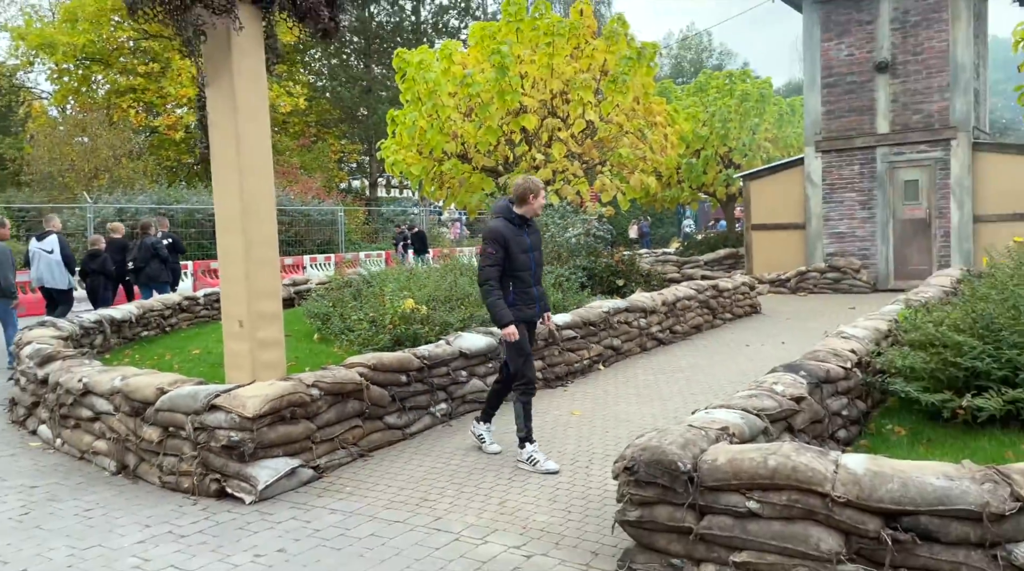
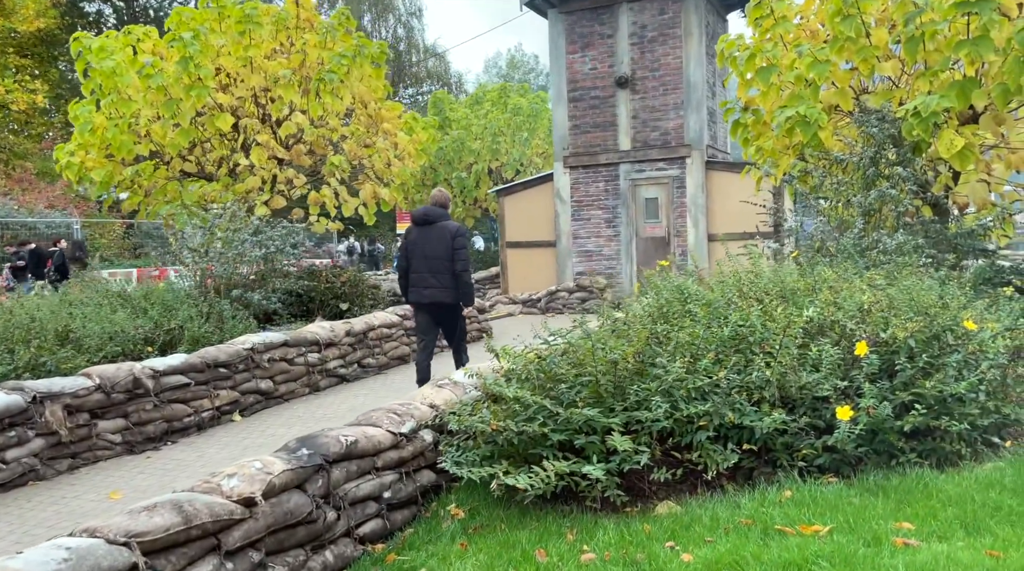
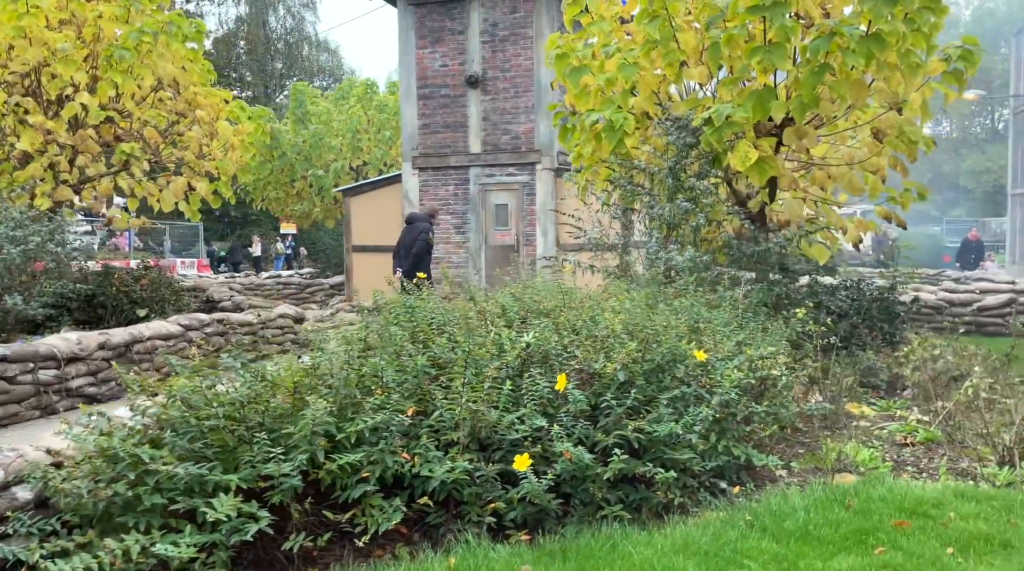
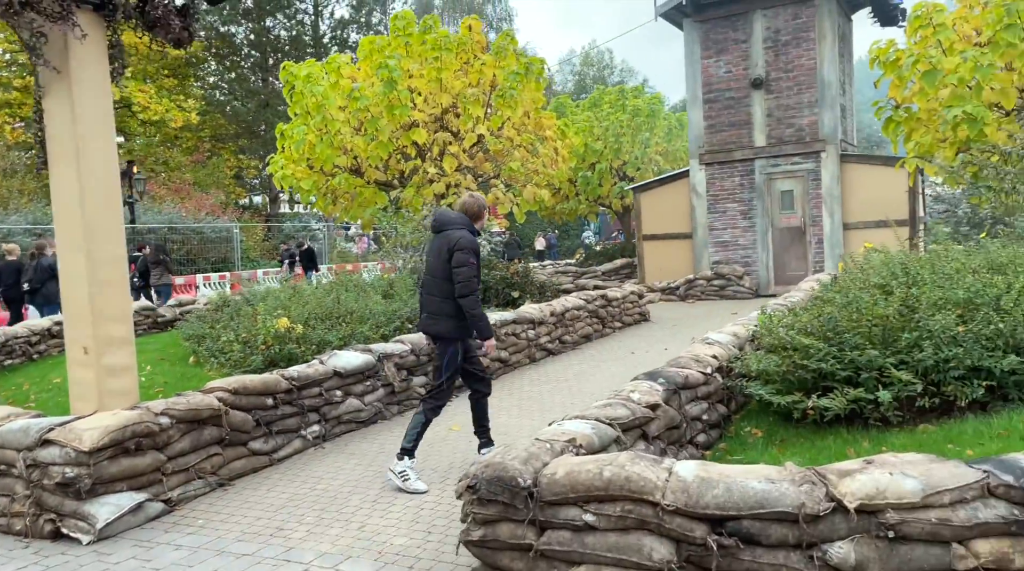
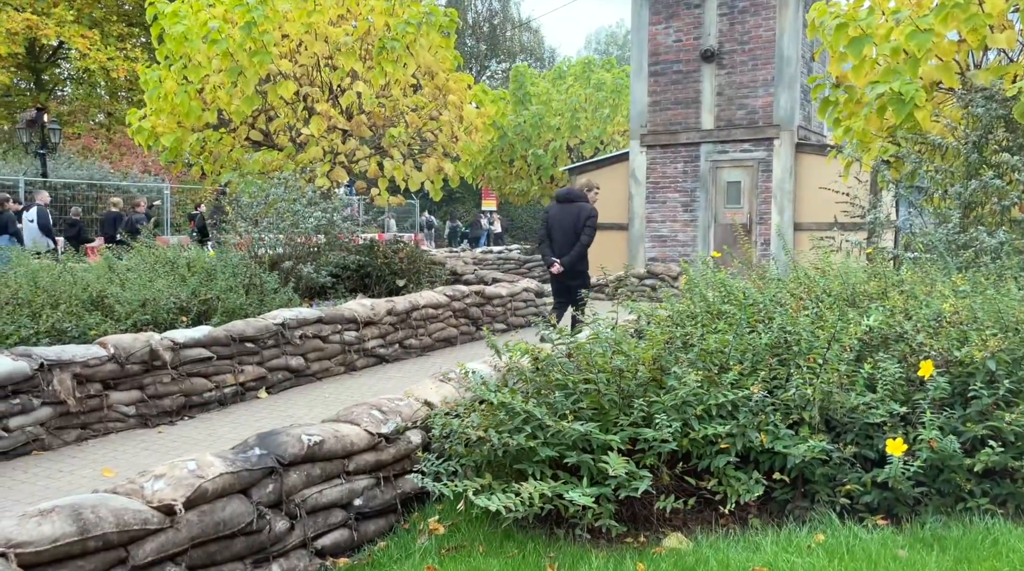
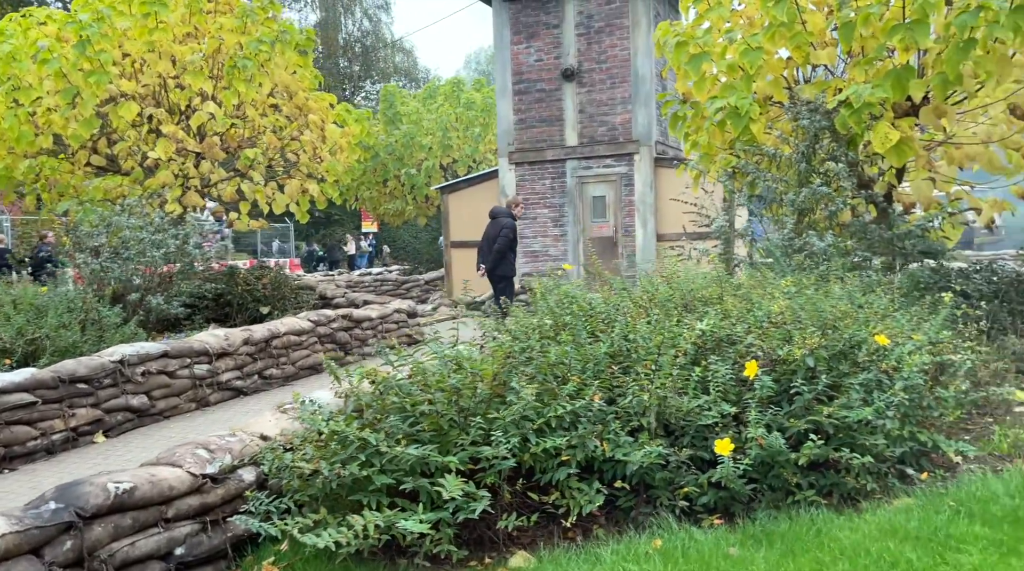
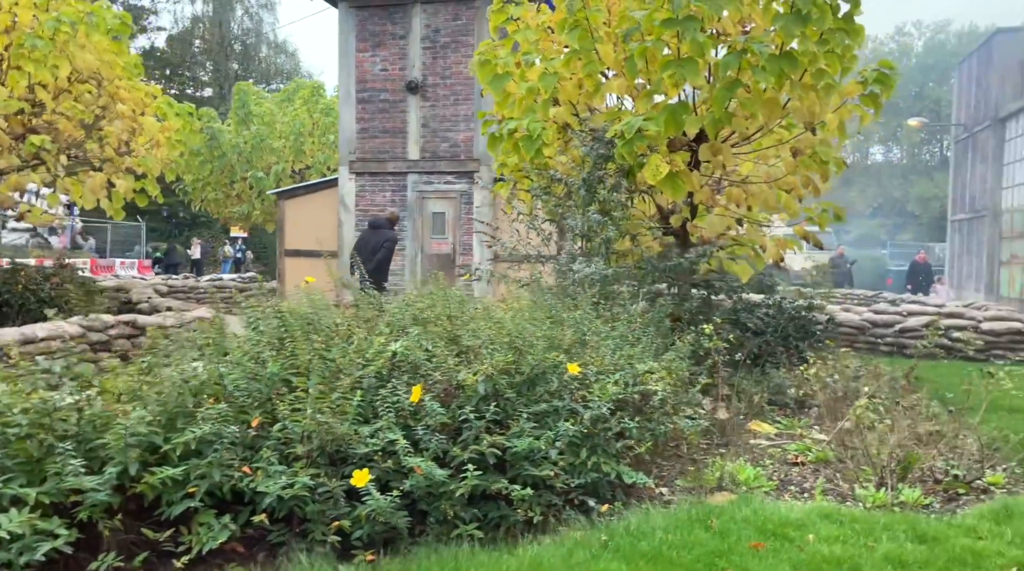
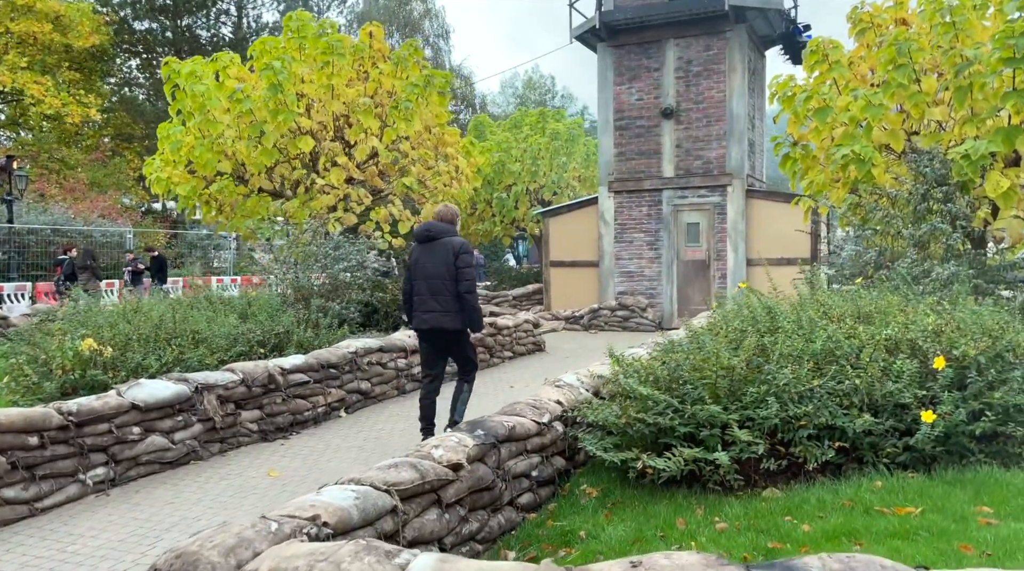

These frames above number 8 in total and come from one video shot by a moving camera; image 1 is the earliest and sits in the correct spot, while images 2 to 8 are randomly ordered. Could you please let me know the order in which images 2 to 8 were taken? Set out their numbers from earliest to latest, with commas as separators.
4, 8, 2, 5, 6, 3, 7
